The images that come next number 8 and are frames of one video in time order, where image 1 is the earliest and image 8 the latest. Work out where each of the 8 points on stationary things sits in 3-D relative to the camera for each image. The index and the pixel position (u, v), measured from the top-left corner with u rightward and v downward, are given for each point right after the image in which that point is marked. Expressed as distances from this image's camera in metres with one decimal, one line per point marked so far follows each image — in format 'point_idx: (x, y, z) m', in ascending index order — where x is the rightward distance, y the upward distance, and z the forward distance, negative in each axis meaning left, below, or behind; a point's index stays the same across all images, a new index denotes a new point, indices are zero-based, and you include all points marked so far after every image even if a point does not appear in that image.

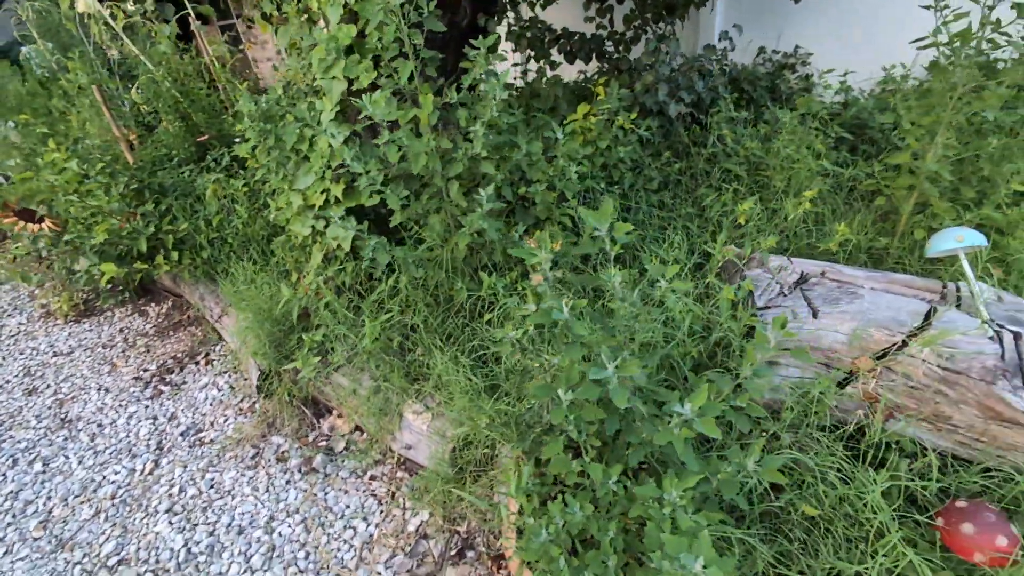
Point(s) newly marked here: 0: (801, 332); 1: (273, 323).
0: (+0.9, -0.1, +1.6) m
1: (-1.1, -0.2, +2.4) m
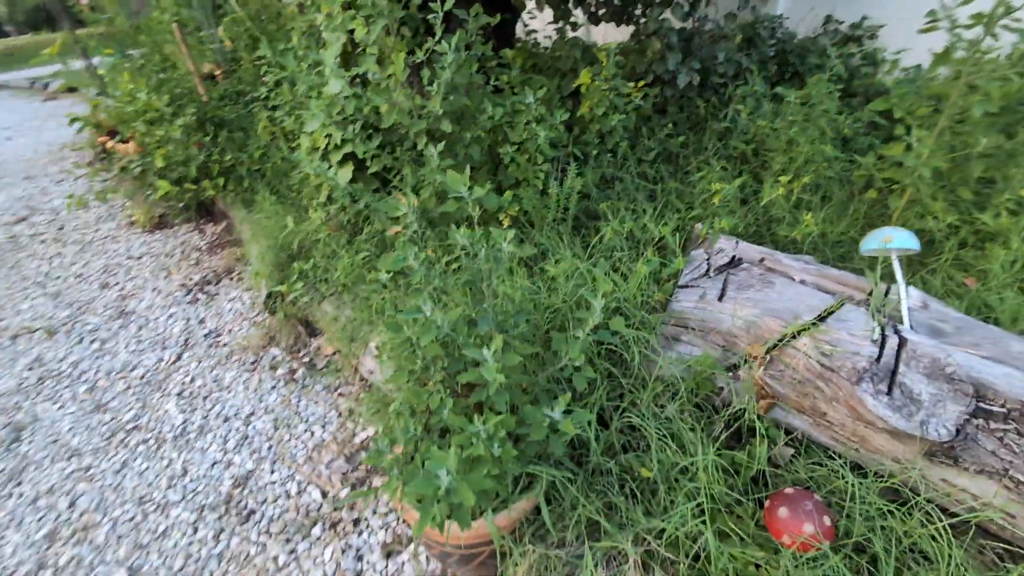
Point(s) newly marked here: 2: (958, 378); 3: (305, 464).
0: (+0.6, -0.1, +1.6) m
1: (-1.2, +0.2, +2.7) m
2: (+1.1, -0.2, +1.3) m
3: (-0.8, -0.7, +2.1) m
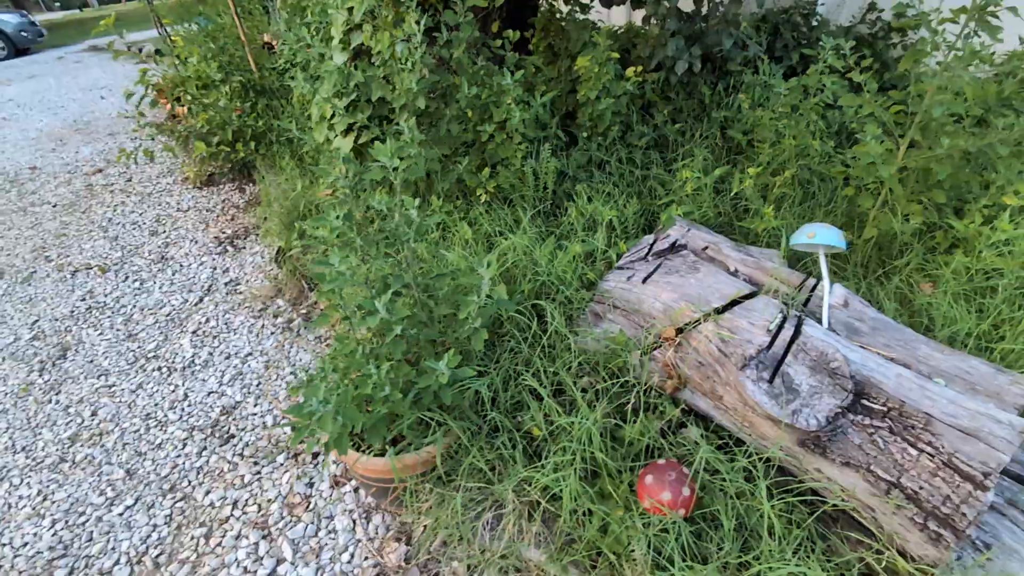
0: (+0.4, 0.0, +1.7) m
1: (-1.3, +0.4, +3.0) m
2: (+0.8, -0.2, +1.3) m
3: (-1.0, -0.5, +2.3) m
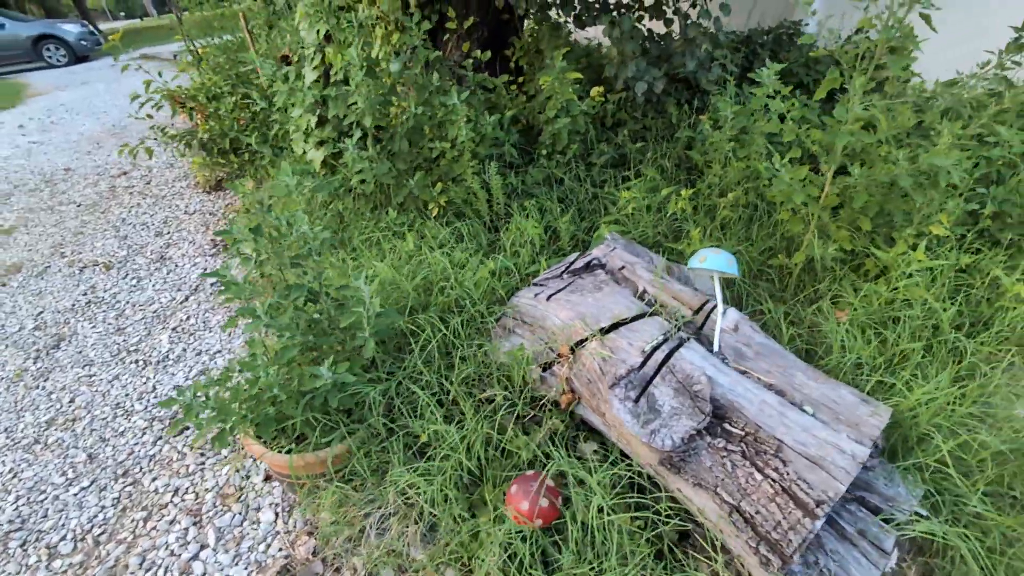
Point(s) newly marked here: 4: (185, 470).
0: (+0.1, -0.1, +1.7) m
1: (-1.5, +0.4, +3.2) m
2: (+0.5, -0.3, +1.3) m
3: (-1.3, -0.5, +2.5) m
4: (-1.4, -0.8, +2.2) m
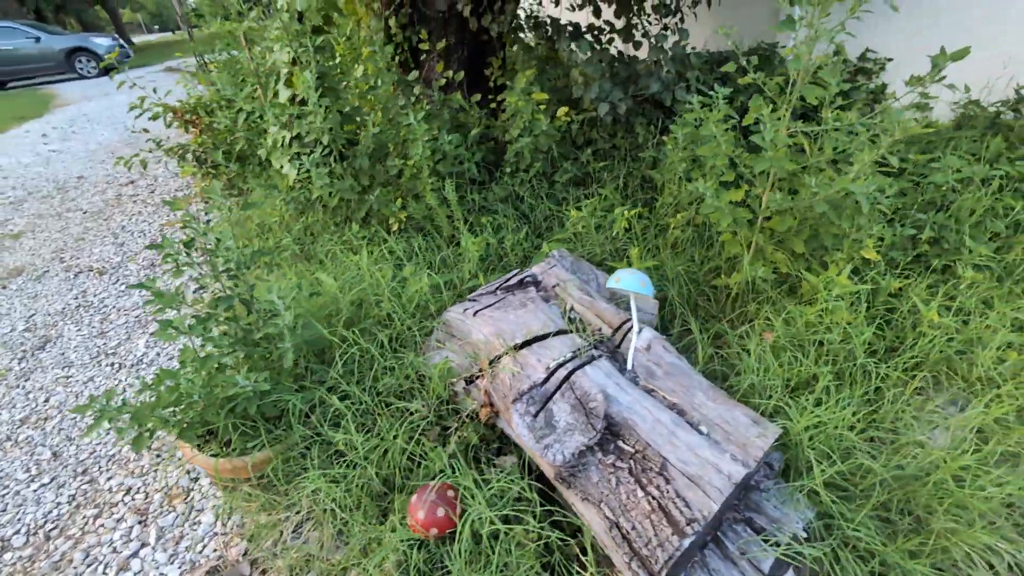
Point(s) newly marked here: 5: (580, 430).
0: (-0.2, -0.1, +1.8) m
1: (-1.7, +0.4, +3.3) m
2: (+0.2, -0.3, +1.4) m
3: (-1.5, -0.6, +2.6) m
4: (-1.6, -0.8, +2.2) m
5: (+0.2, -0.4, +1.4) m
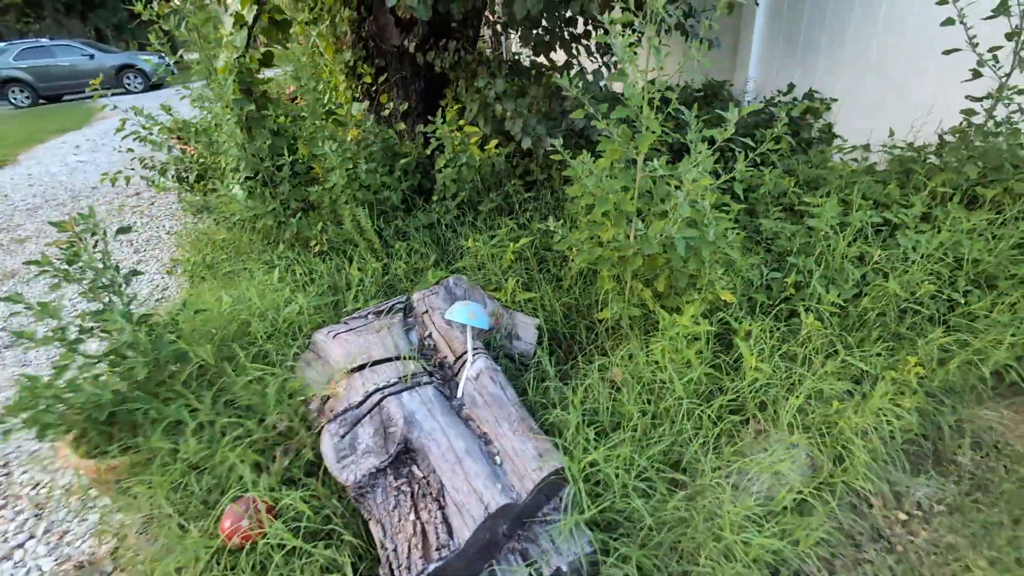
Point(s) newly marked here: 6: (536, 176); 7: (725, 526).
0: (-0.7, -0.2, +1.9) m
1: (-2.1, +0.3, +3.5) m
2: (-0.3, -0.4, +1.5) m
3: (-2.0, -0.6, +2.7) m
4: (-2.1, -0.8, +2.4) m
5: (-0.4, -0.5, +1.4) m
6: (+0.1, +0.7, +3.1) m
7: (+0.6, -0.6, +1.4) m
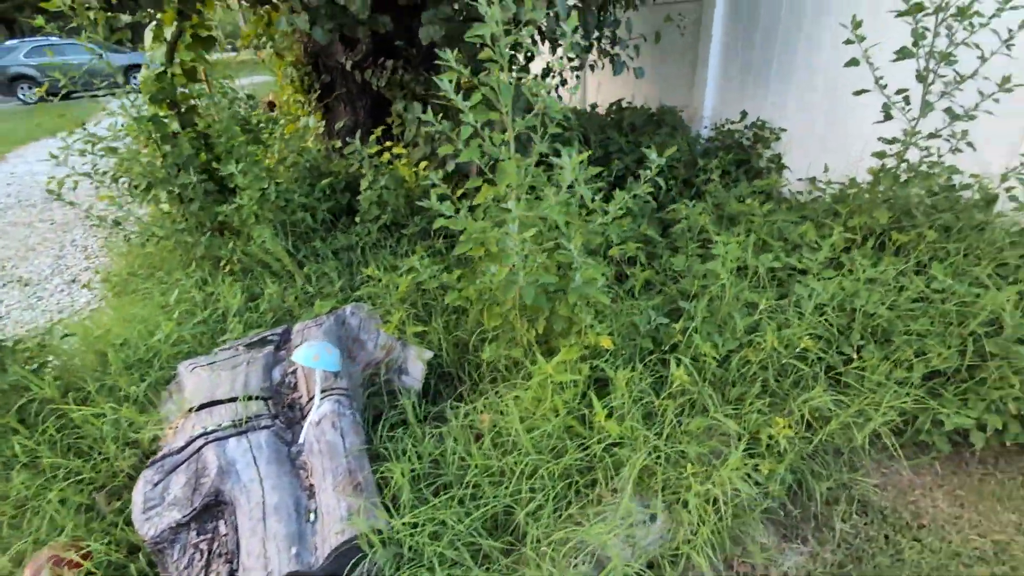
0: (-1.2, -0.3, +1.8) m
1: (-2.5, +0.2, +3.4) m
2: (-0.8, -0.5, +1.4) m
3: (-2.5, -0.7, +2.7) m
4: (-2.6, -0.9, +2.4) m
5: (-0.9, -0.6, +1.4) m
6: (-0.3, +0.5, +3.1) m
7: (+0.1, -0.8, +1.3) m
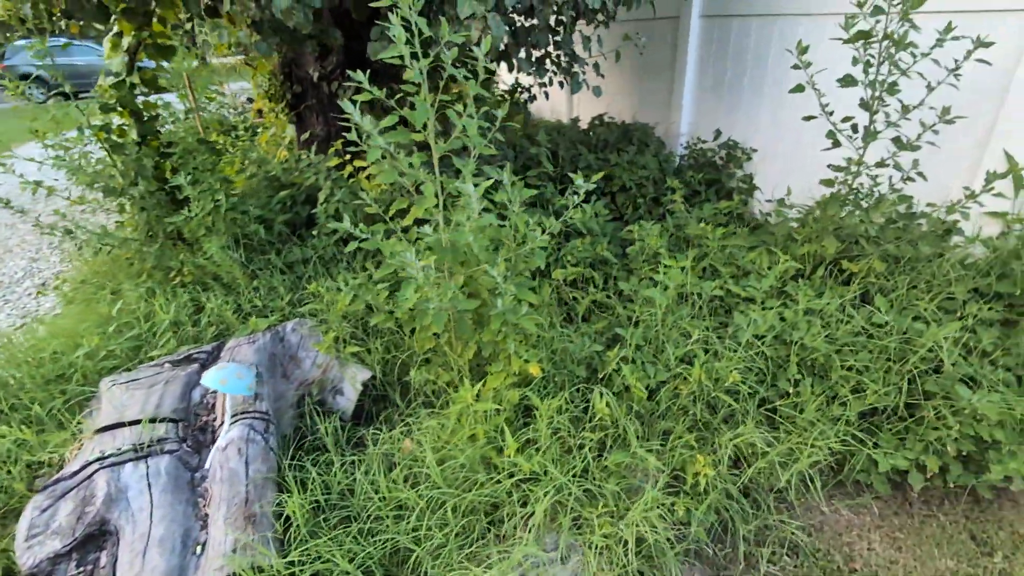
0: (-1.4, -0.4, +1.8) m
1: (-2.7, +0.2, +3.4) m
2: (-1.1, -0.6, +1.3) m
3: (-2.8, -0.7, +2.6) m
4: (-2.9, -0.9, +2.3) m
5: (-1.1, -0.6, +1.3) m
6: (-0.5, +0.4, +3.0) m
7: (-0.2, -0.8, +1.2) m
